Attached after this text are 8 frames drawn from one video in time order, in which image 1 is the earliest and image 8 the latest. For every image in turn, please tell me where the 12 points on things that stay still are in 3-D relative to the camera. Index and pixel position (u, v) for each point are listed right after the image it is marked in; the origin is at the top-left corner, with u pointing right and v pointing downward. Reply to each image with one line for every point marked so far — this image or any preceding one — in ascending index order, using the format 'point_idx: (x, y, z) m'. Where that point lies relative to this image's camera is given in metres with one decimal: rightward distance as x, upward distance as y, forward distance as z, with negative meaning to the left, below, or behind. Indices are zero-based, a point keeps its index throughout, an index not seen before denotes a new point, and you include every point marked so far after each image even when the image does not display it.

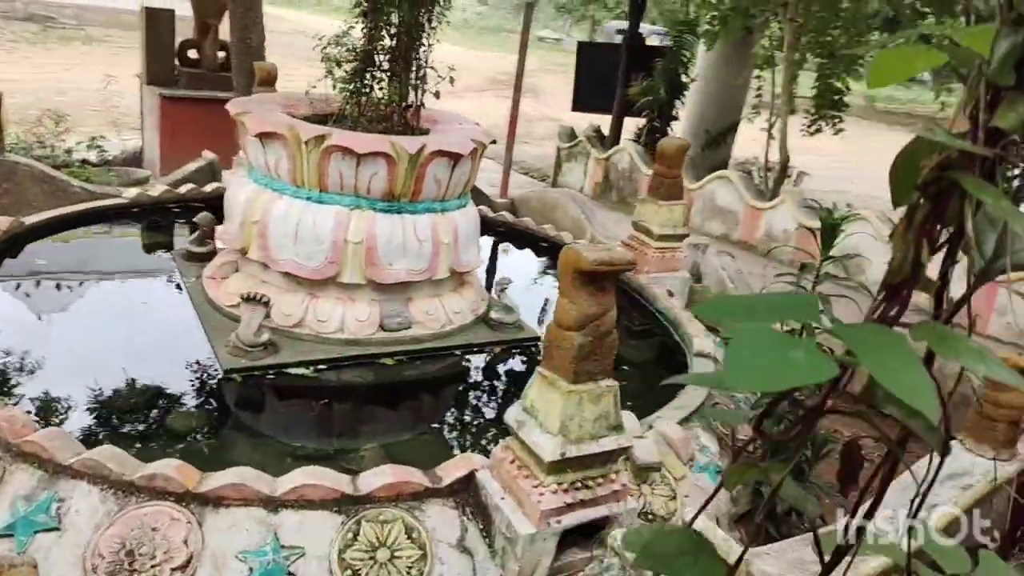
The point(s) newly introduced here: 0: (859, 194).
0: (+3.3, +0.9, +8.4) m
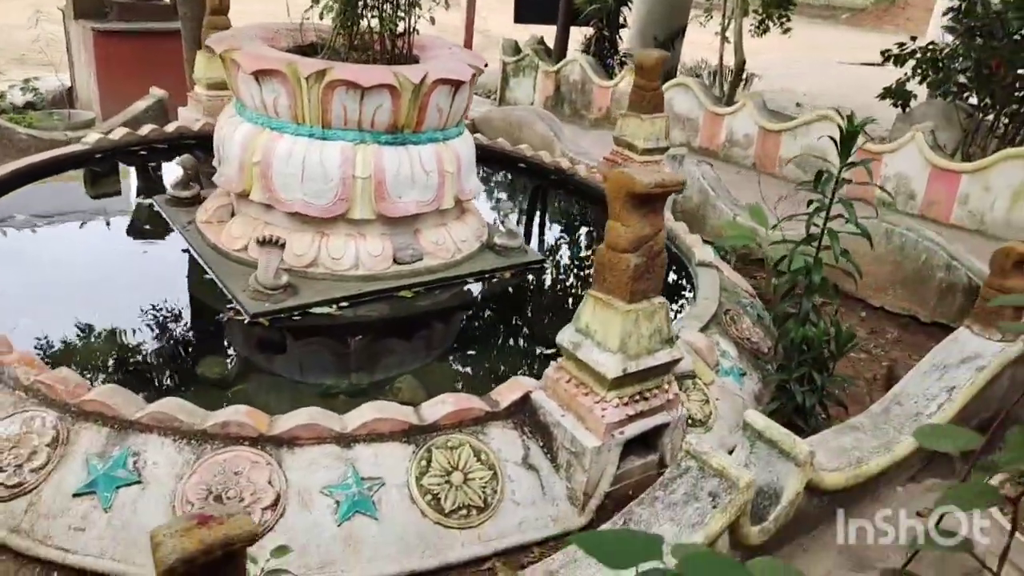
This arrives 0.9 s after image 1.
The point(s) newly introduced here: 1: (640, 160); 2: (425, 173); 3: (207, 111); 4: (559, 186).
0: (+2.7, +1.8, +8.6) m
1: (+0.7, +0.7, +4.9) m
2: (-0.3, +0.5, +3.7) m
3: (-1.7, +1.0, +5.3) m
4: (+0.4, +0.5, +5.1) m
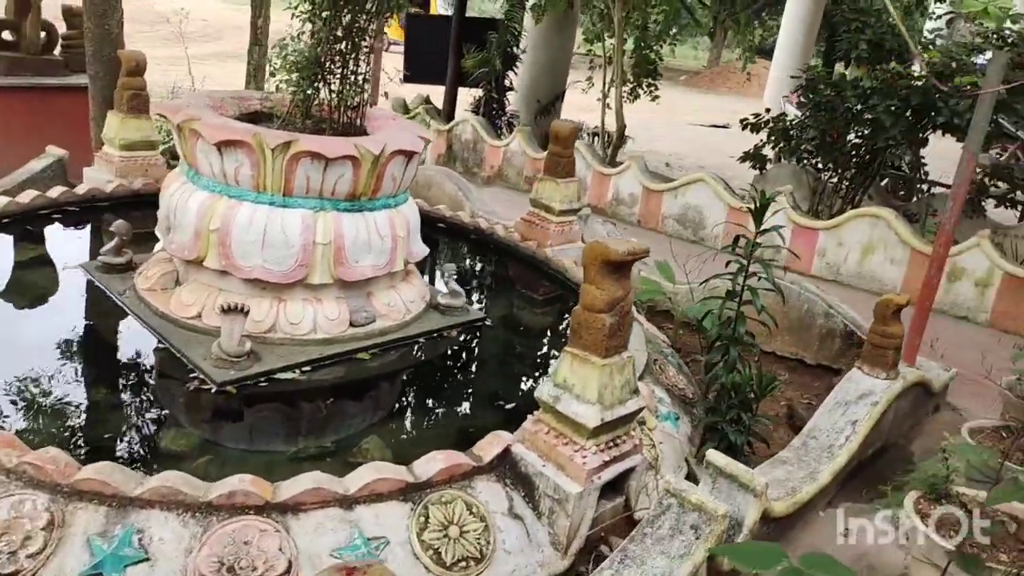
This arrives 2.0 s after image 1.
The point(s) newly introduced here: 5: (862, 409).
0: (+1.6, +1.4, +9.3) m
1: (+0.3, +0.4, +5.2) m
2: (-0.6, +0.2, +3.9) m
3: (-2.2, +0.7, +5.2) m
4: (-0.1, +0.2, +5.4) m
5: (+1.4, -0.5, +3.5) m
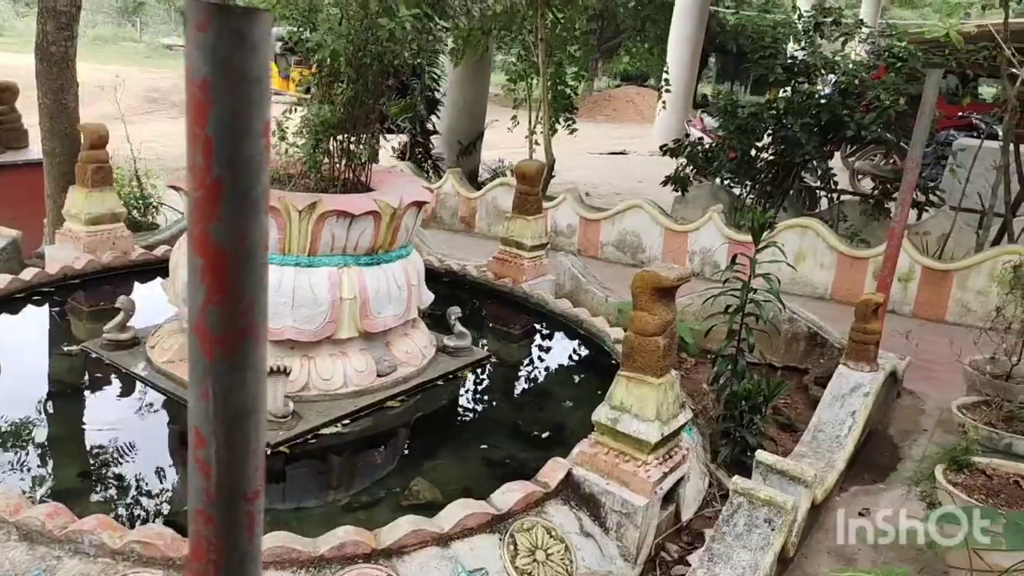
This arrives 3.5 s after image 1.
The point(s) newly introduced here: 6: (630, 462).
0: (+0.7, +1.1, +9.7) m
1: (+0.1, +0.2, +5.5) m
2: (-0.5, 0.0, +4.0) m
3: (-2.4, +0.2, +5.1) m
4: (-0.3, 0.0, +5.6) m
5: (+1.5, -0.5, +3.9) m
6: (+0.4, -0.6, +3.2) m
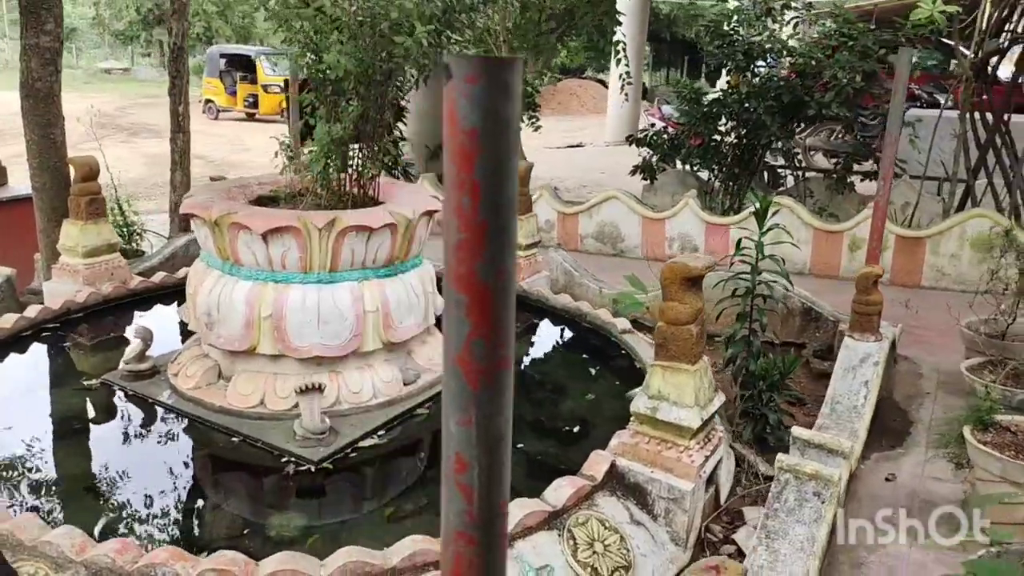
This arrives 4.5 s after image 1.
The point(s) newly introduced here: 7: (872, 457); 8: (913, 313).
0: (+0.4, +1.2, +9.8) m
1: (+0.1, +0.2, +5.6) m
2: (-0.4, 0.0, +4.1) m
3: (-2.4, 0.0, +5.1) m
4: (-0.3, 0.0, +5.7) m
5: (+1.6, -0.4, +4.1) m
6: (+0.6, -0.6, +3.3) m
7: (+1.5, -0.7, +3.8) m
8: (+2.4, -0.2, +5.5) m
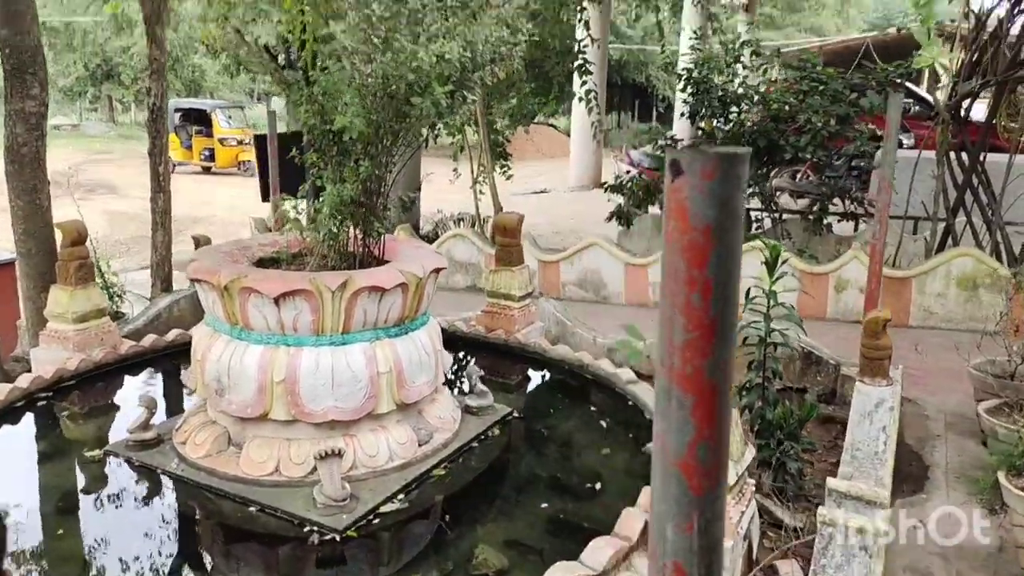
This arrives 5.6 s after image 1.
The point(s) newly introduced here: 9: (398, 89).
0: (+0.1, +0.7, +9.8) m
1: (0.0, -0.1, +5.5) m
2: (-0.4, -0.3, +4.0) m
3: (-2.4, -0.3, +4.9) m
4: (-0.3, -0.4, +5.6) m
5: (+1.7, -0.6, +4.1) m
6: (+0.7, -0.8, +3.3) m
7: (+1.6, -0.9, +3.8) m
8: (+2.4, -0.4, +5.6) m
9: (-0.5, +0.8, +3.8) m
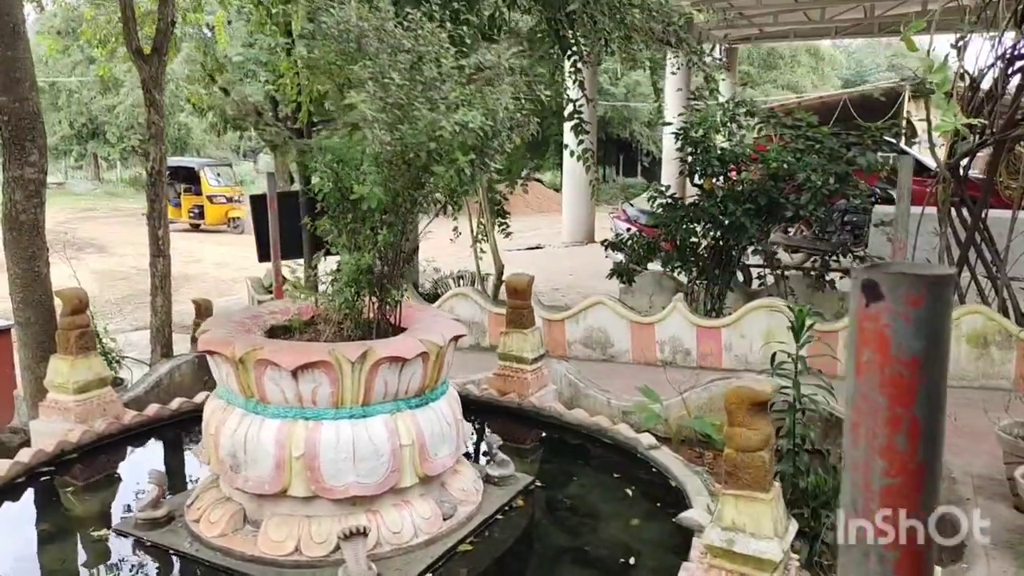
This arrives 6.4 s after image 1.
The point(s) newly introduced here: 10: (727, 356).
0: (0.0, +0.1, +9.7) m
1: (+0.1, -0.5, +5.4) m
2: (-0.3, -0.6, +3.8) m
3: (-2.3, -0.7, +4.7) m
4: (-0.3, -0.8, +5.4) m
5: (+1.8, -0.8, +4.0) m
6: (+0.8, -1.0, +3.1) m
7: (+1.7, -1.2, +3.7) m
8: (+2.5, -0.8, +5.5) m
9: (-0.4, +0.5, +3.7) m
10: (+1.6, -0.5, +6.9) m
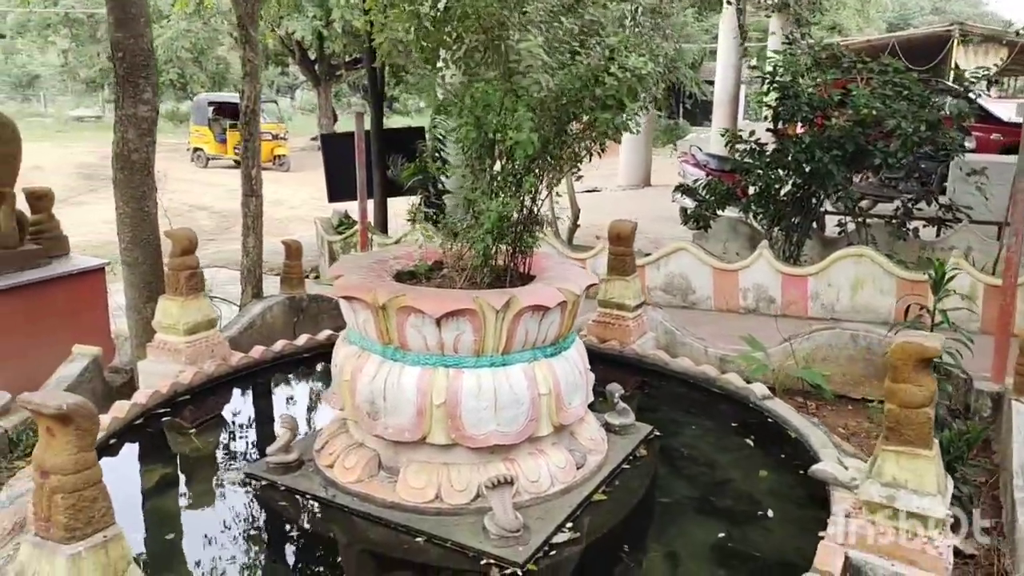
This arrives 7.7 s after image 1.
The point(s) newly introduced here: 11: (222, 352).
0: (+0.7, +0.7, +9.7) m
1: (+0.7, -0.2, +5.4) m
2: (+0.3, -0.4, +3.8) m
3: (-1.7, -0.4, +4.7) m
4: (+0.3, -0.4, +5.4) m
5: (+2.3, -0.6, +3.9) m
6: (+1.4, -0.9, +3.1) m
7: (+2.3, -1.0, +3.7) m
8: (+3.1, -0.5, +5.4) m
9: (+0.2, +0.7, +3.6) m
10: (+2.3, -0.1, +6.8) m
11: (-1.6, -0.4, +4.9) m
